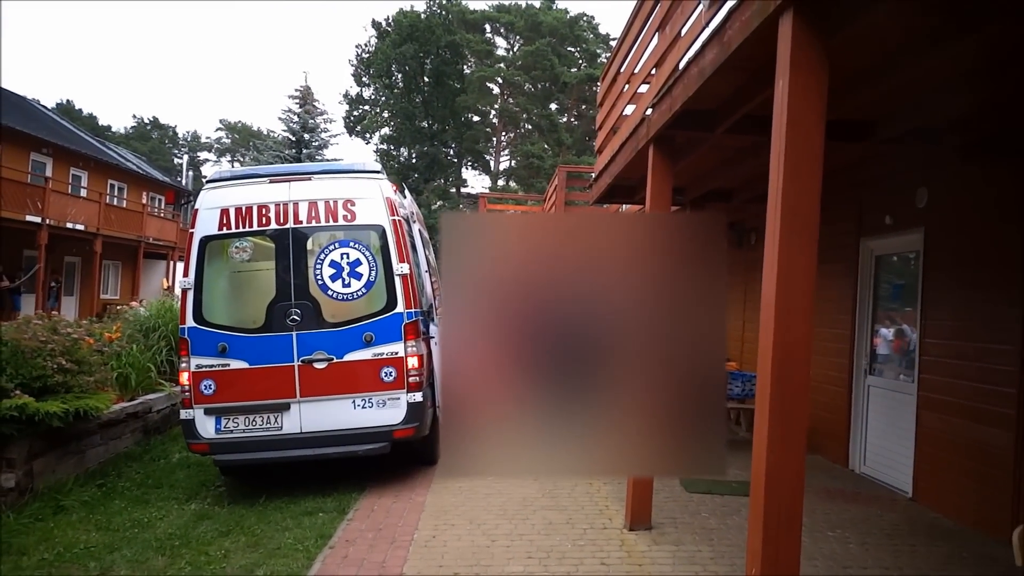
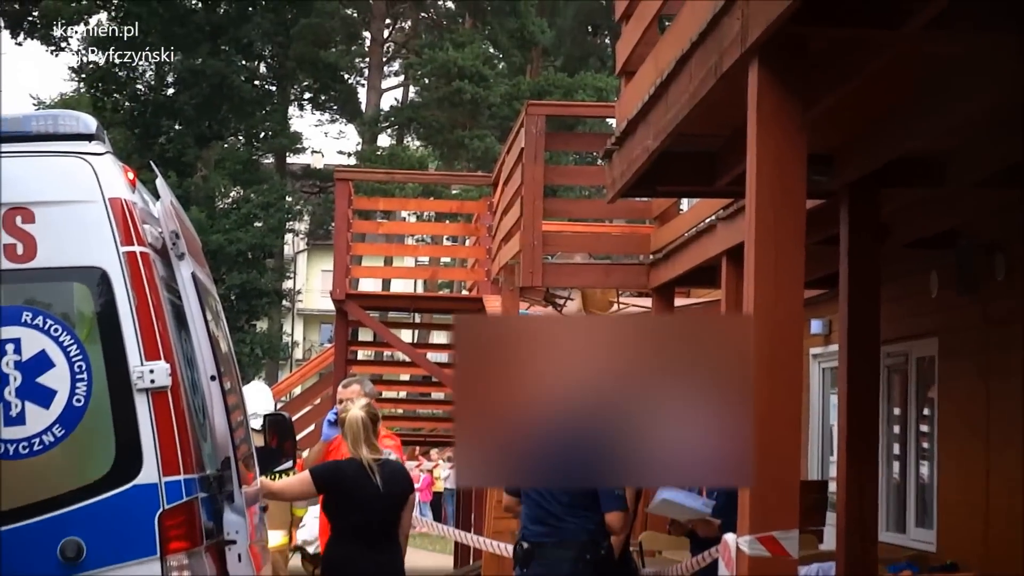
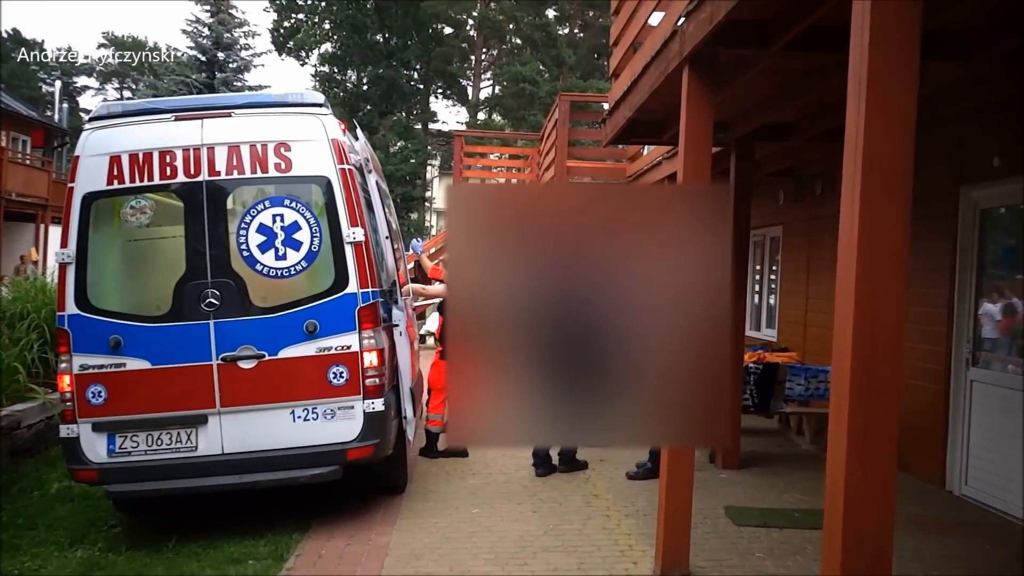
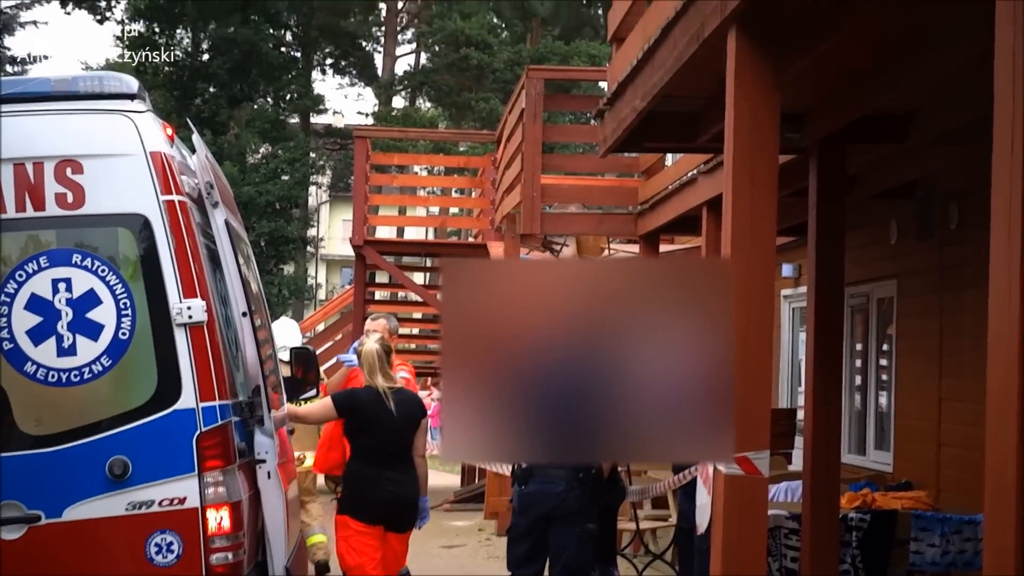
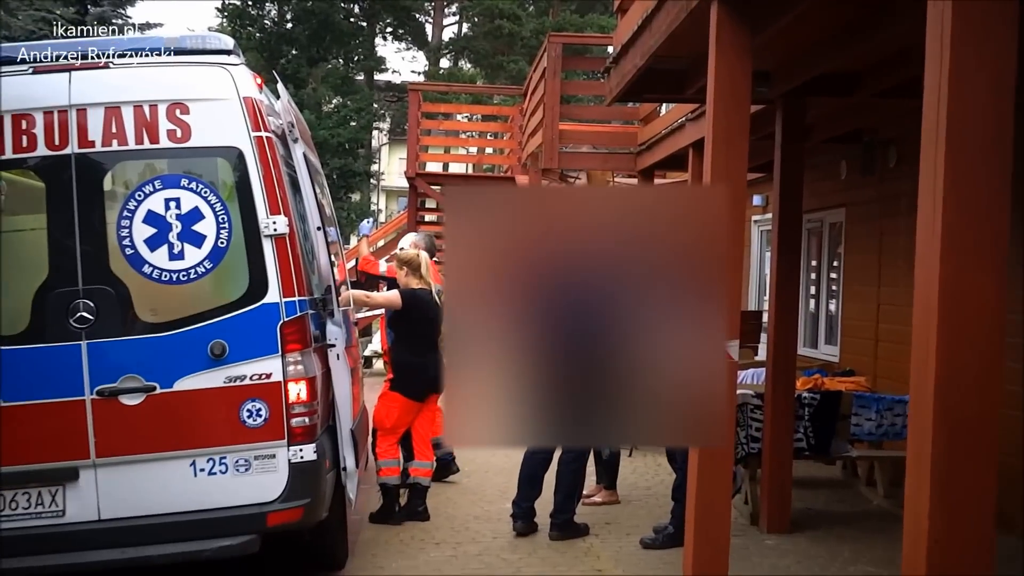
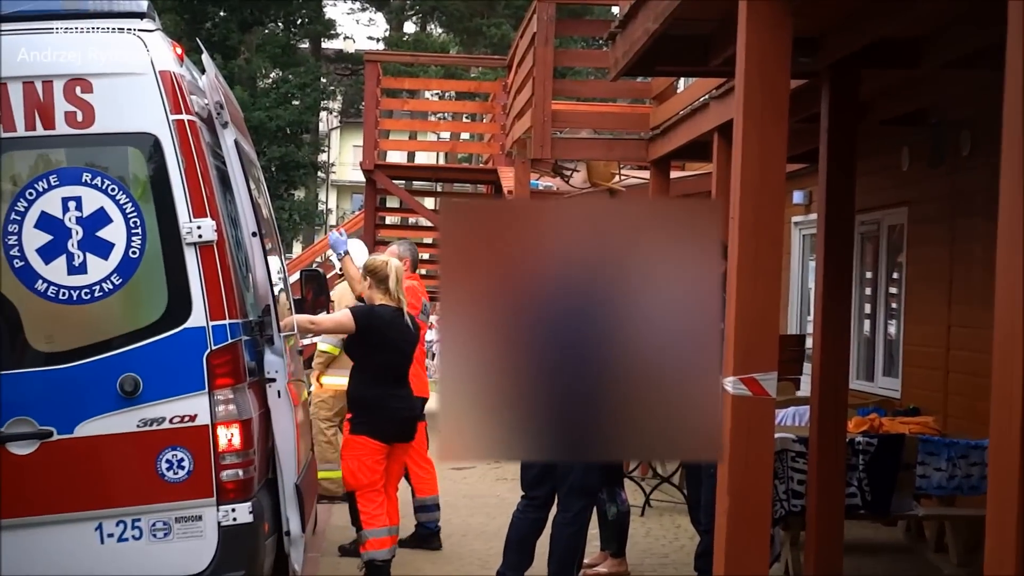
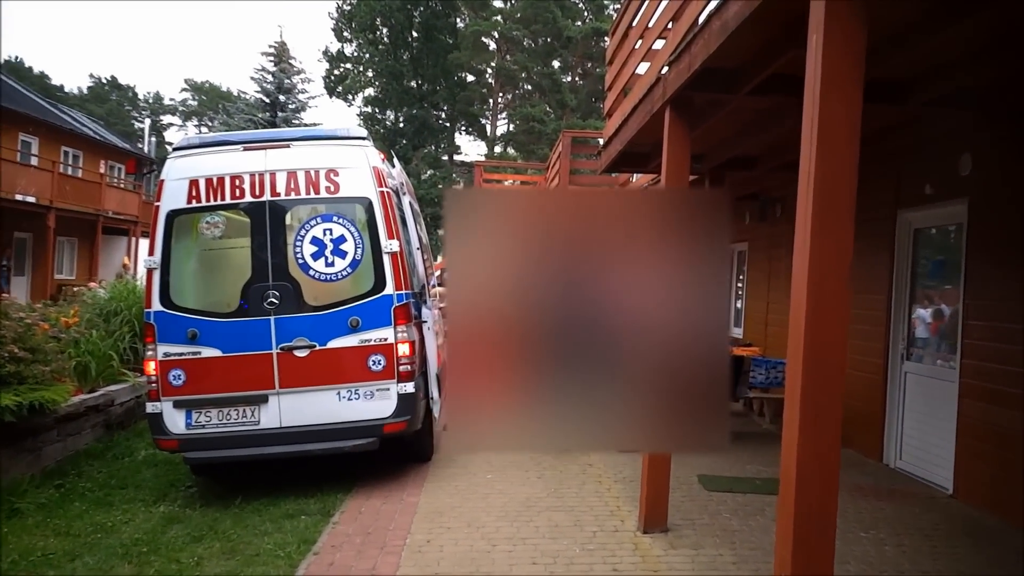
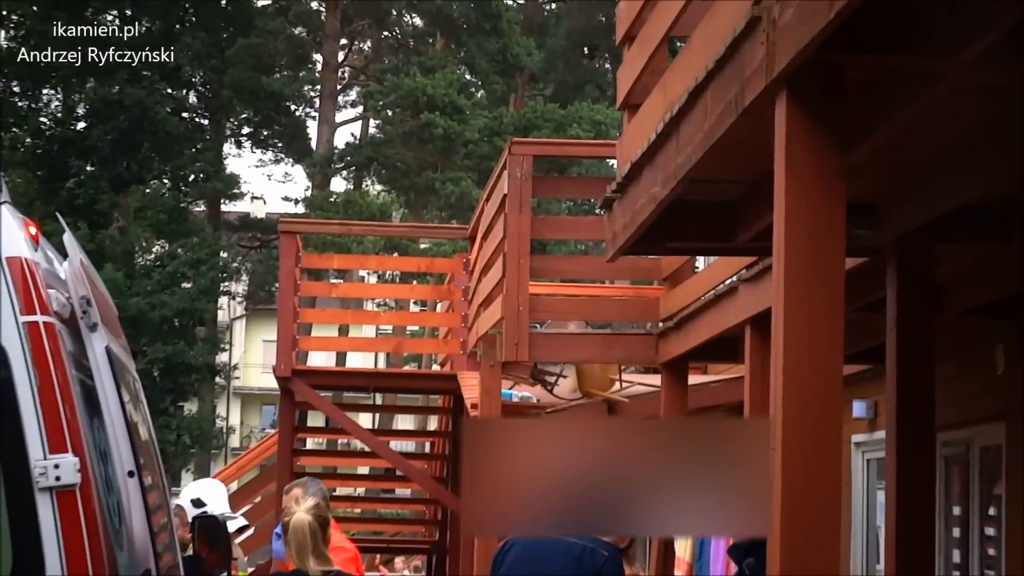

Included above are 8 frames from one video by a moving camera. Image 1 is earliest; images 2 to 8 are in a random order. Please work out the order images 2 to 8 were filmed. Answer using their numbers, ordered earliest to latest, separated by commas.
7, 3, 5, 6, 4, 2, 8
